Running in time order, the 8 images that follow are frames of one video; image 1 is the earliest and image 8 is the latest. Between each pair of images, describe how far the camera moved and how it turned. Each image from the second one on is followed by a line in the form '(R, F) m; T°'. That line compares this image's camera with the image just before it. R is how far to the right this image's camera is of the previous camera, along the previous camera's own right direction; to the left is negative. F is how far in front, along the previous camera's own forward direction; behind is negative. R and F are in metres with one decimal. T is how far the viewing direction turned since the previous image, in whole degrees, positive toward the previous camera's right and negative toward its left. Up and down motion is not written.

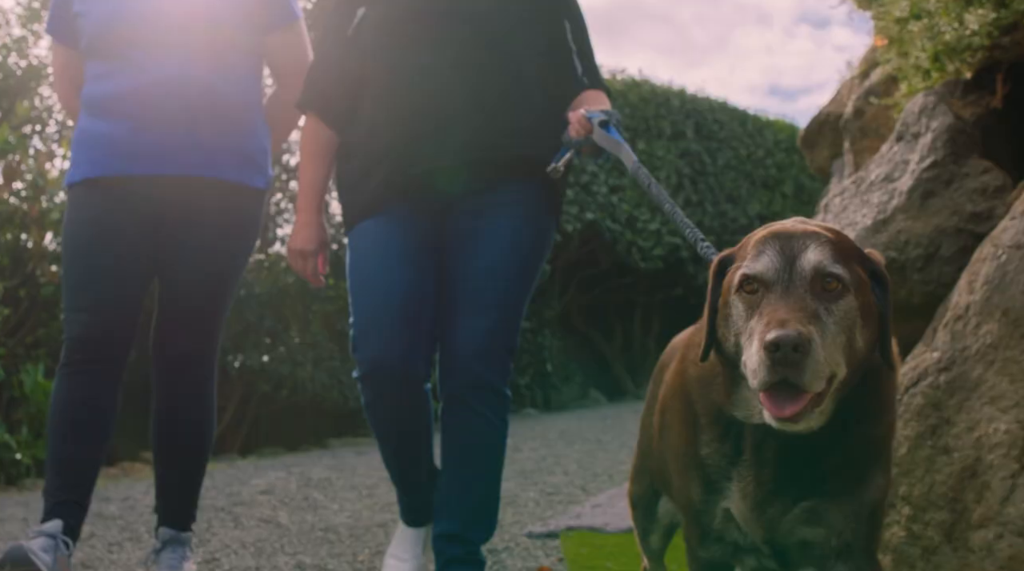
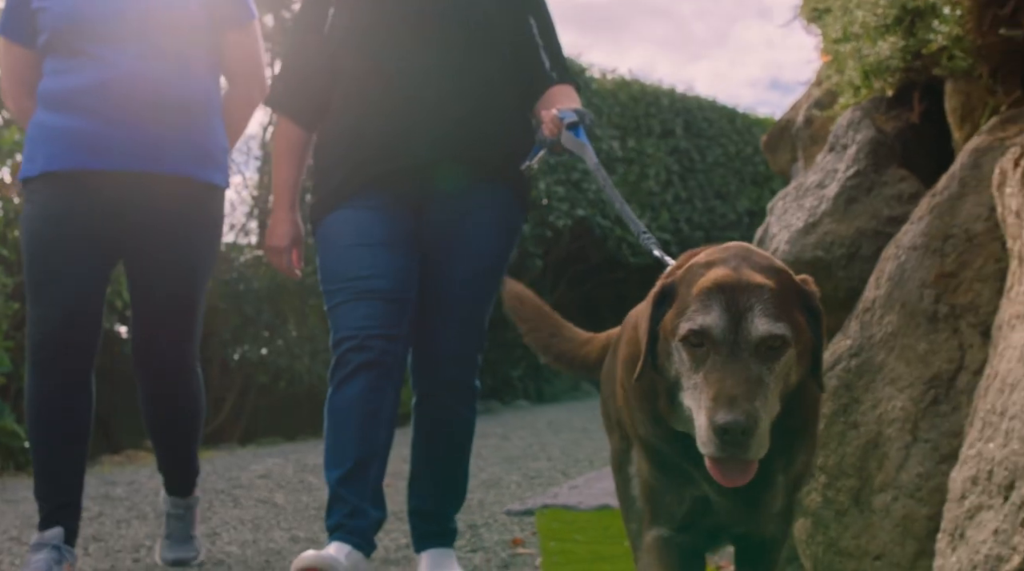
(+0.1, -0.4) m; 0°
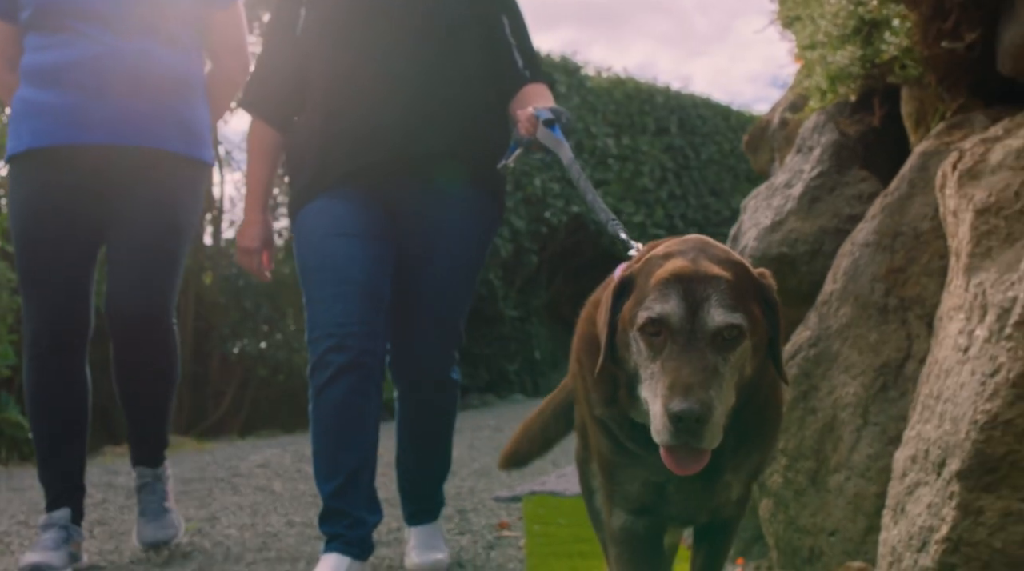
(+0.1, -0.2) m; 0°
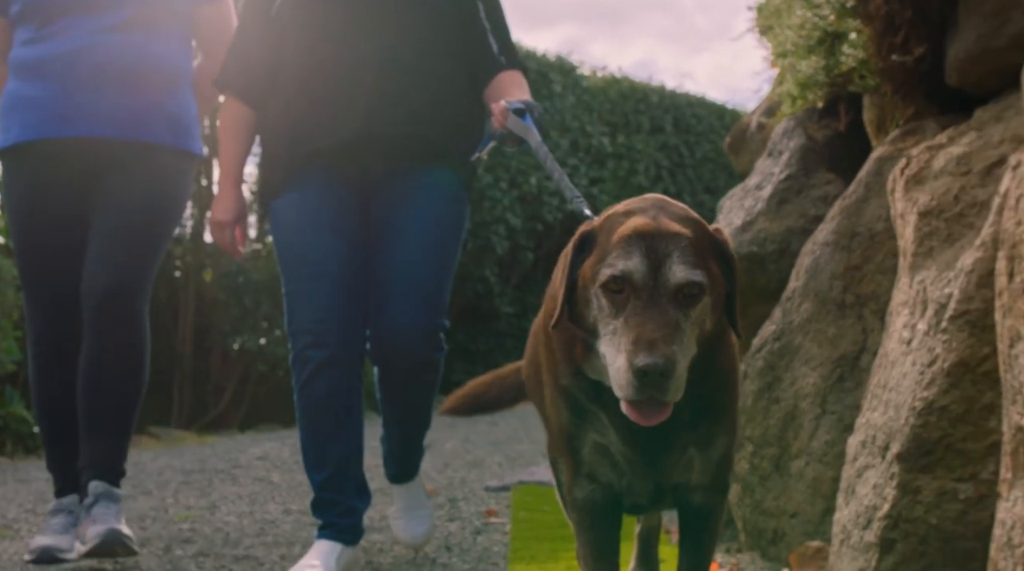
(+0.1, -0.2) m; 0°
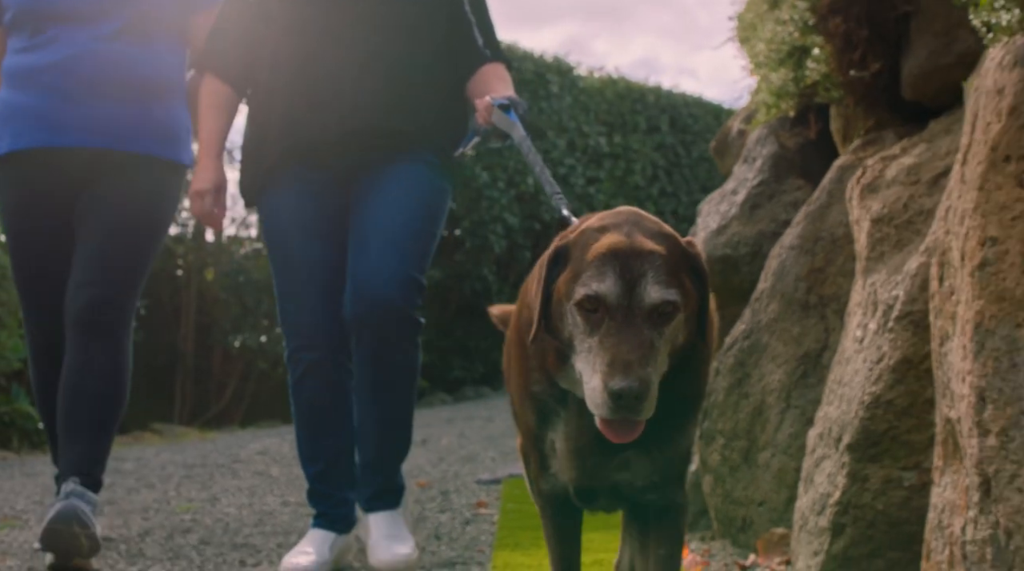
(+0.1, -0.2) m; 0°
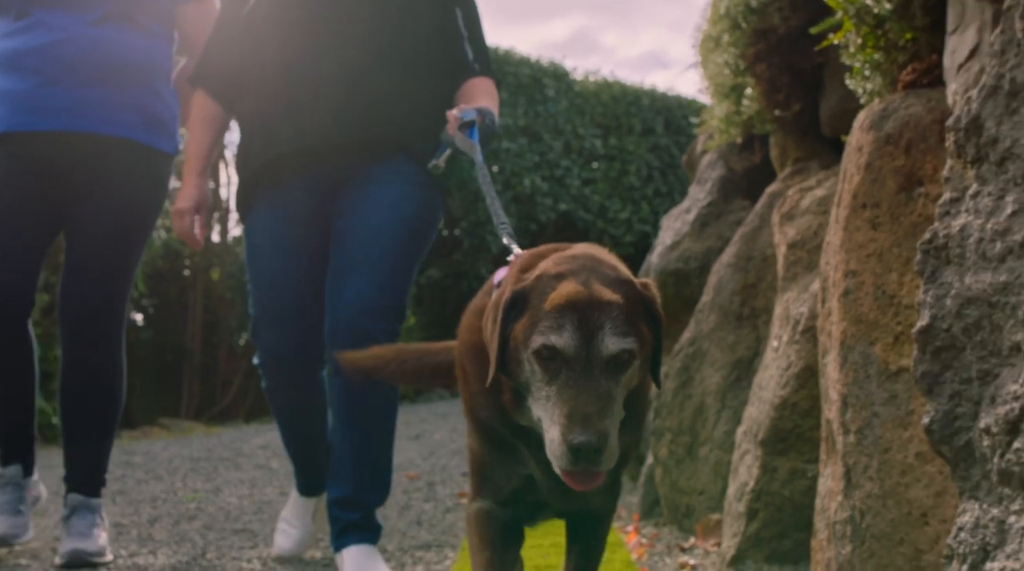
(+0.1, -0.4) m; 0°
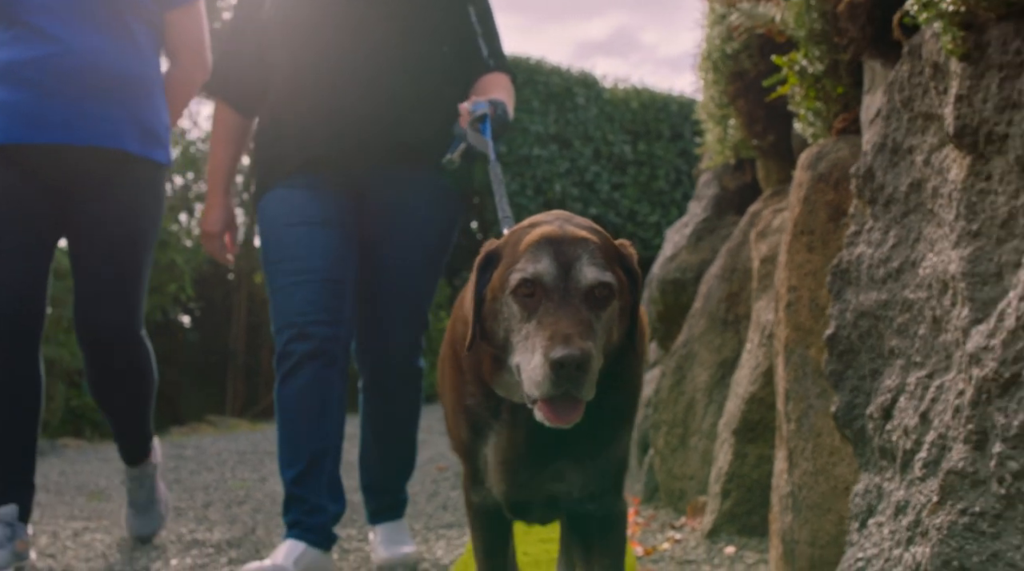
(+0.1, -0.5) m; -2°
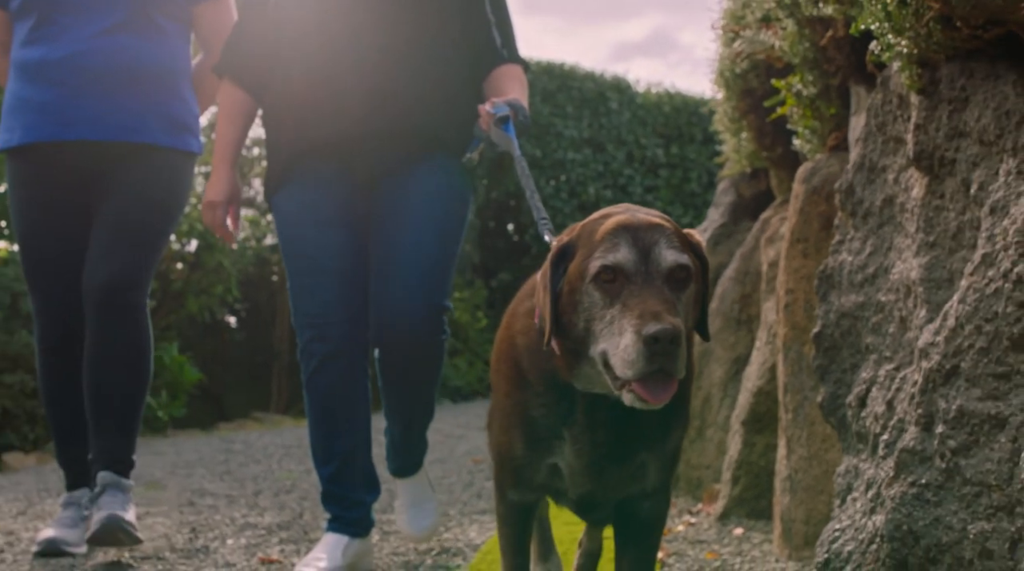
(0.0, -0.3) m; -2°
